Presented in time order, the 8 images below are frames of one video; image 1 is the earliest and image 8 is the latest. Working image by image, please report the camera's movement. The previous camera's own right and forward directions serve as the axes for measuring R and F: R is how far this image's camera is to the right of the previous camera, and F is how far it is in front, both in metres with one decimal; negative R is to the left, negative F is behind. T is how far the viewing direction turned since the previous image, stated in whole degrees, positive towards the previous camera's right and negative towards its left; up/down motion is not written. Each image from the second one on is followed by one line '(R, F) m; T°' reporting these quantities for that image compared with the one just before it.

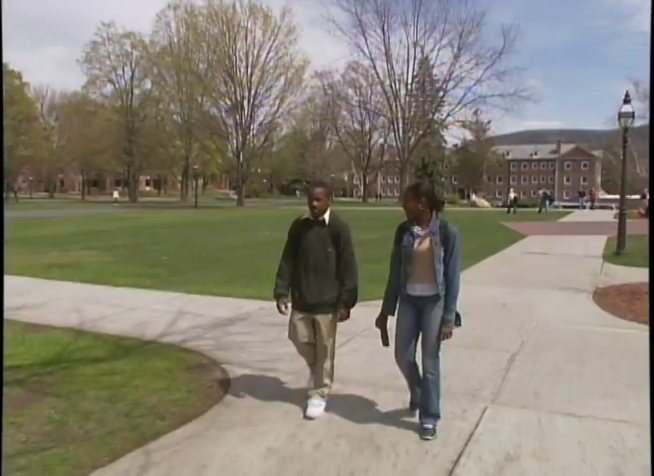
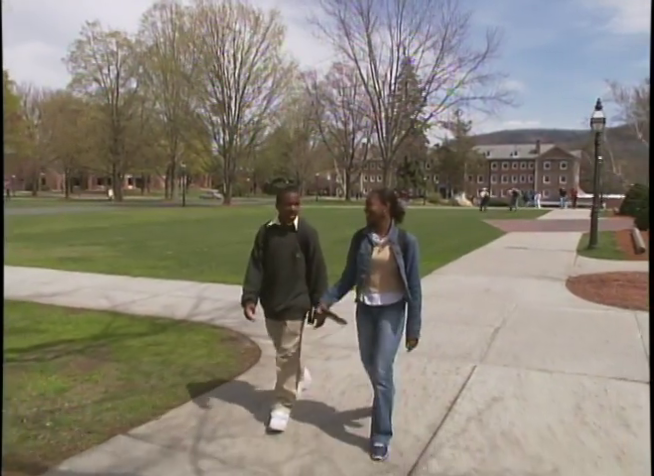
(-0.3, -0.9) m; +2°
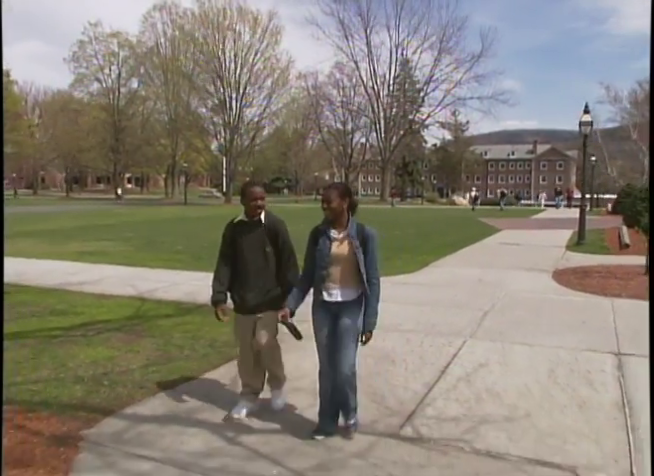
(-0.1, -0.7) m; 0°
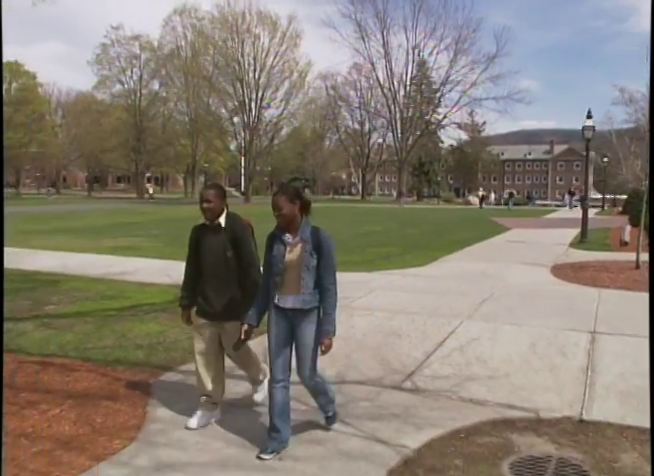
(0.0, -1.0) m; -2°
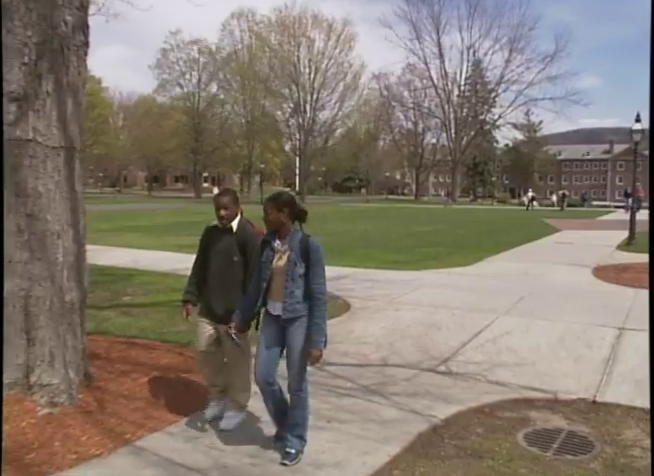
(+0.1, -0.7) m; -5°
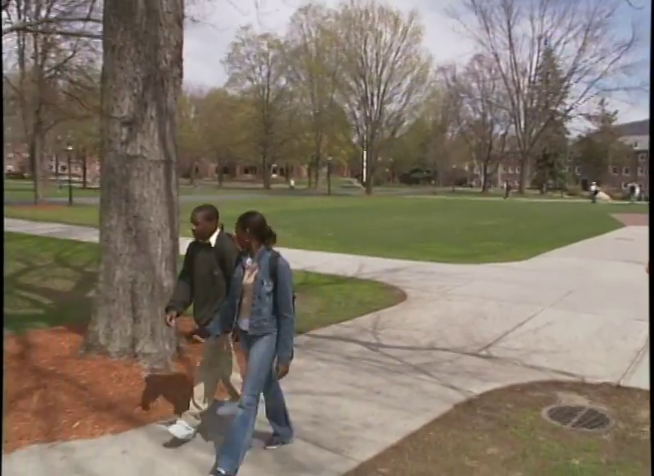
(+0.1, -0.8) m; -7°
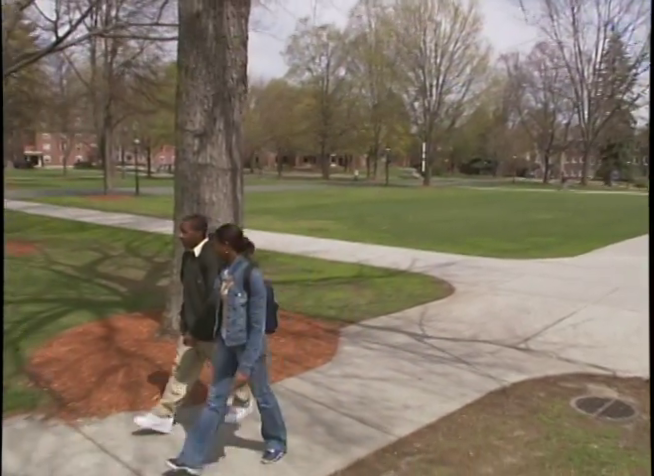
(+0.1, -0.6) m; -6°
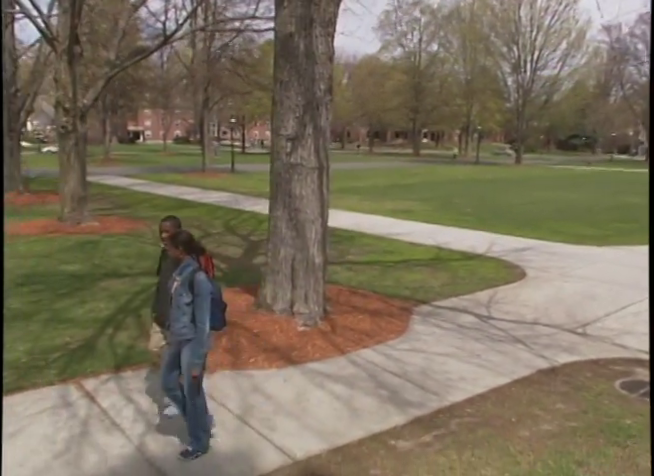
(+0.2, -0.9) m; -9°
